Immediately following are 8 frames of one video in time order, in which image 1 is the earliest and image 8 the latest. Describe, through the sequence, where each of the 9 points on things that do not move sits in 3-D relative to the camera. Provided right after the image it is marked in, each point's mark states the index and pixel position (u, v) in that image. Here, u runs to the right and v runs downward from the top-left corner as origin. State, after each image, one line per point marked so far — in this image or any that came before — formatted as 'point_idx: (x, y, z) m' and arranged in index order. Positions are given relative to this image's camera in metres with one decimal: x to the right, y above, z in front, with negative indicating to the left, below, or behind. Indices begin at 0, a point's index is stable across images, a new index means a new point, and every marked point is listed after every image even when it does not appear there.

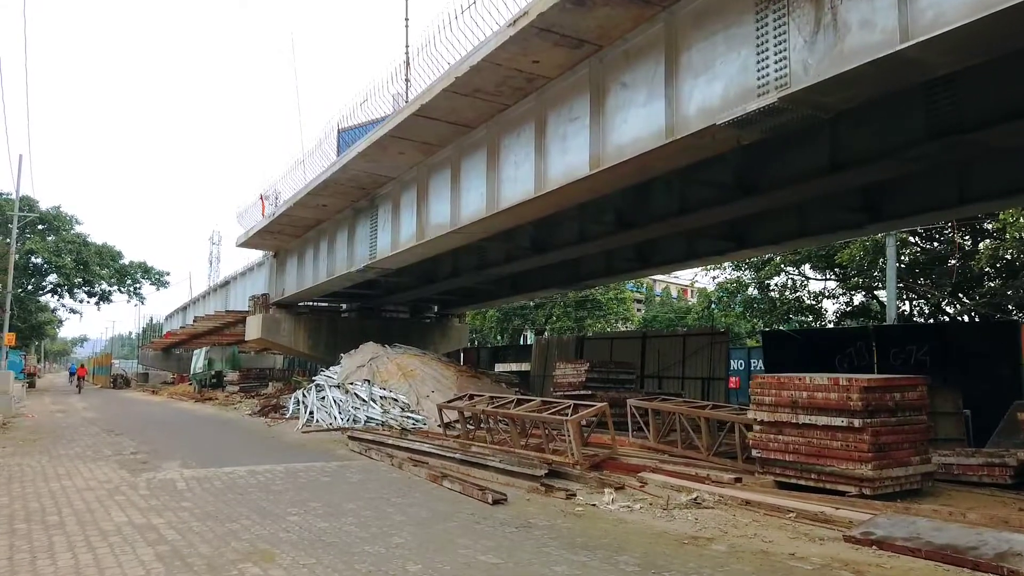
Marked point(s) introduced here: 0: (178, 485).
0: (-3.5, -2.0, +7.9) m
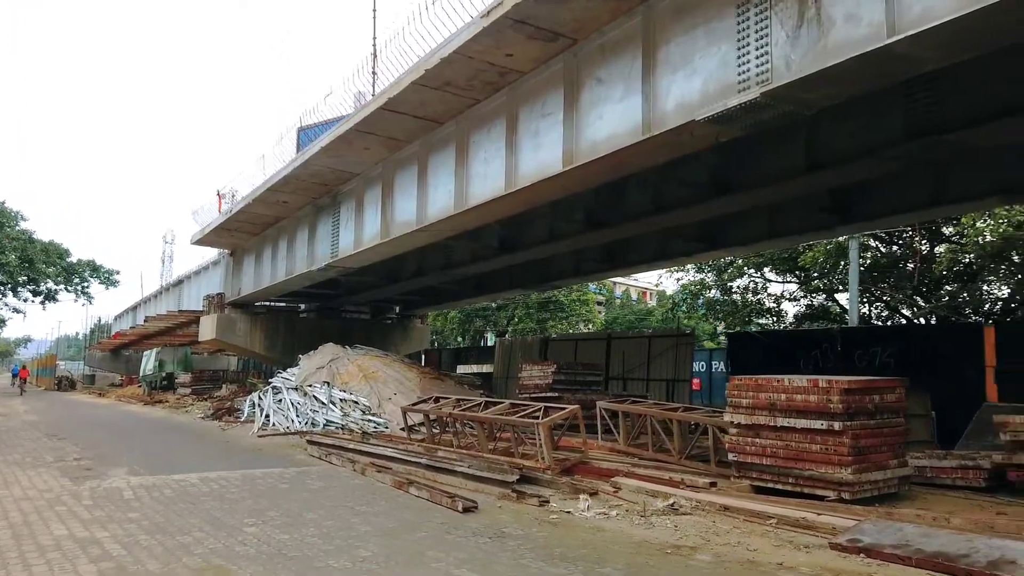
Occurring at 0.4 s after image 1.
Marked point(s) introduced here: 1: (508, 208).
0: (-3.8, -2.0, +7.4) m
1: (-0.1, +1.3, +12.0) m
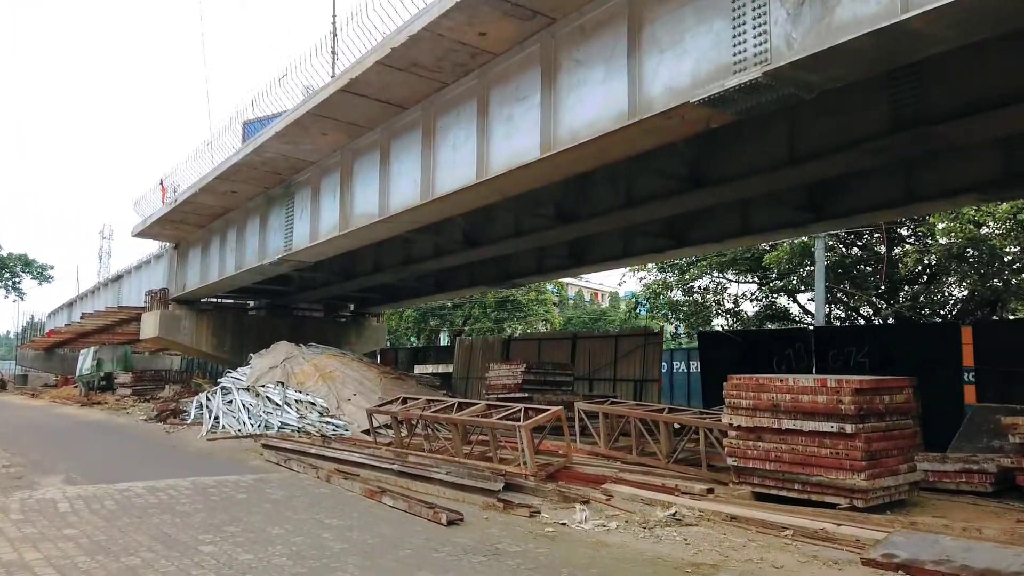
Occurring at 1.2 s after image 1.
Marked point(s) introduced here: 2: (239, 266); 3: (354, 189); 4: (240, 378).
0: (-3.9, -1.9, +6.6) m
1: (-0.5, +1.3, +11.4) m
2: (-6.6, +0.5, +18.3) m
3: (-2.8, +1.8, +13.6) m
4: (-5.6, -1.8, +15.5) m
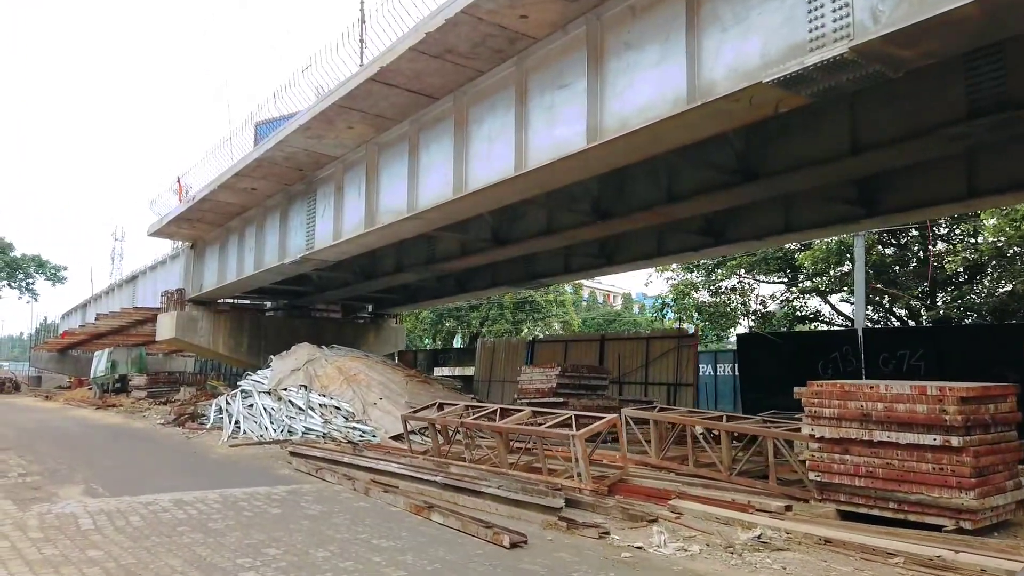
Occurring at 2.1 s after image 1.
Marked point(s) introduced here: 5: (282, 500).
0: (-3.5, -1.9, +6.1) m
1: (0.0, +1.4, +10.9) m
2: (-6.0, +0.5, +17.8) m
3: (-2.2, +1.8, +13.1) m
4: (-5.0, -1.8, +15.0) m
5: (-2.1, -2.0, +7.0) m
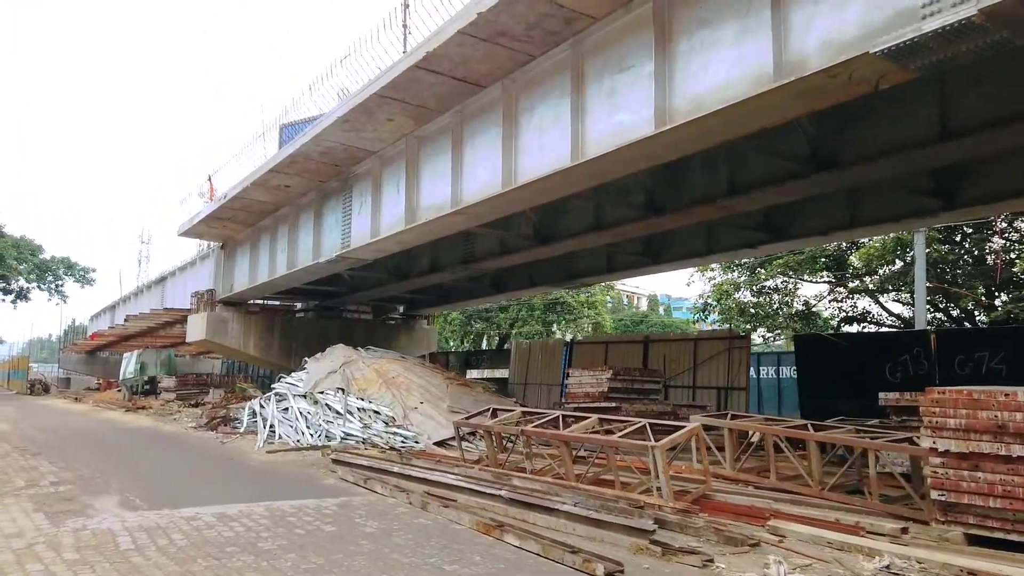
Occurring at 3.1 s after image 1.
0: (-2.9, -1.9, +5.5) m
1: (+0.7, +1.4, +10.2) m
2: (-5.0, +0.5, +17.3) m
3: (-1.5, +1.8, +12.5) m
4: (-4.2, -1.8, +14.5) m
5: (-1.5, -1.9, +6.5) m
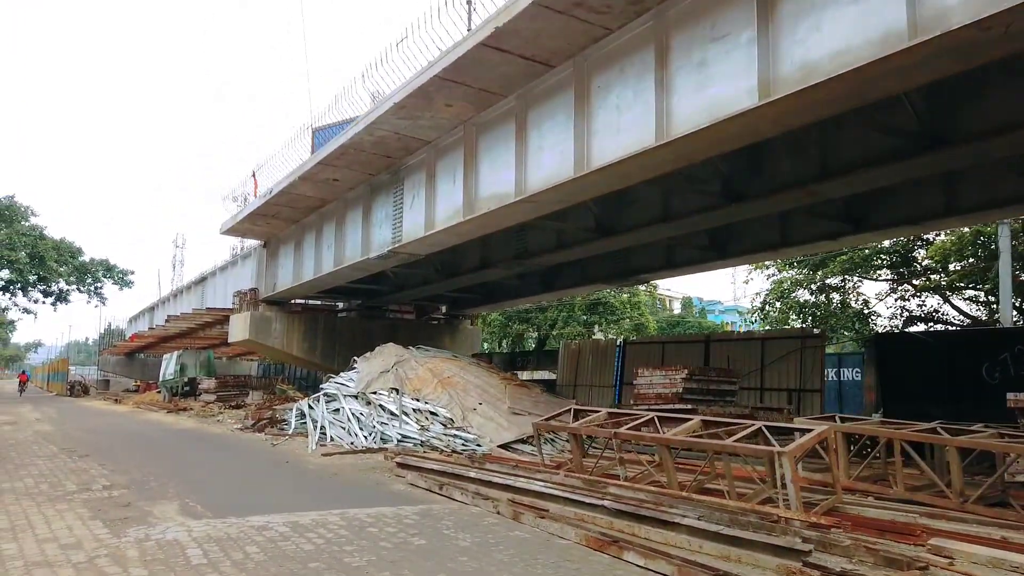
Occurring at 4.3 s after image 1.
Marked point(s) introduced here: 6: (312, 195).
0: (-2.1, -1.7, +5.0) m
1: (+1.7, +1.5, +9.5) m
2: (-3.9, +0.6, +16.8) m
3: (-0.5, +1.9, +11.9) m
4: (-3.1, -1.8, +14.0) m
5: (-0.7, -1.8, +5.8) m
6: (-4.4, +2.0, +16.6) m
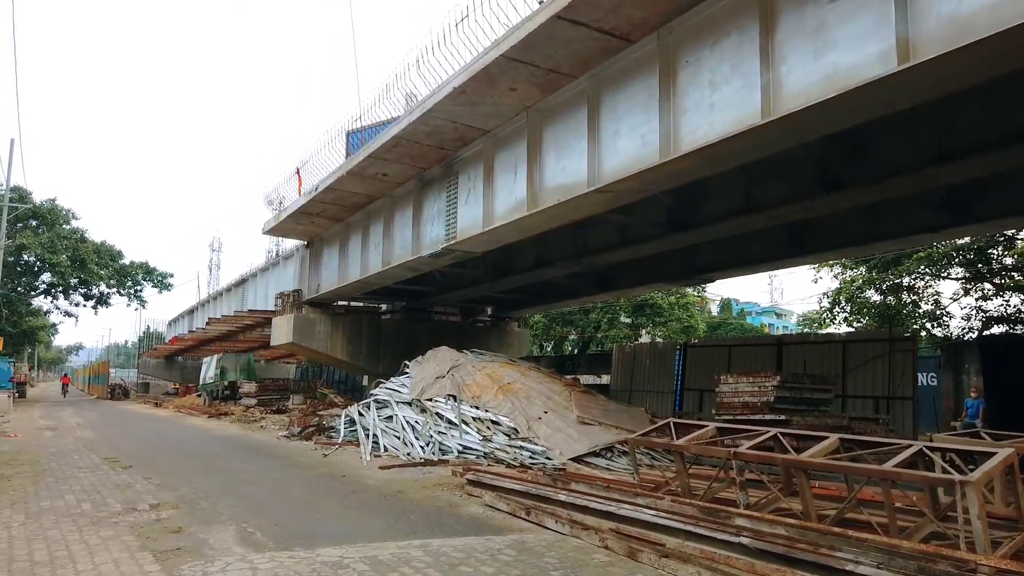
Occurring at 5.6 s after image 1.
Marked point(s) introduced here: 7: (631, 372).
0: (-1.4, -1.7, +4.1) m
1: (+2.6, +1.5, +8.5) m
2: (-2.7, +0.6, +16.1) m
3: (+0.5, +1.9, +11.0) m
4: (-2.0, -1.8, +13.2) m
5: (0.0, -1.8, +4.9) m
6: (-3.2, +2.0, +15.9) m
7: (+3.0, -2.1, +19.1) m
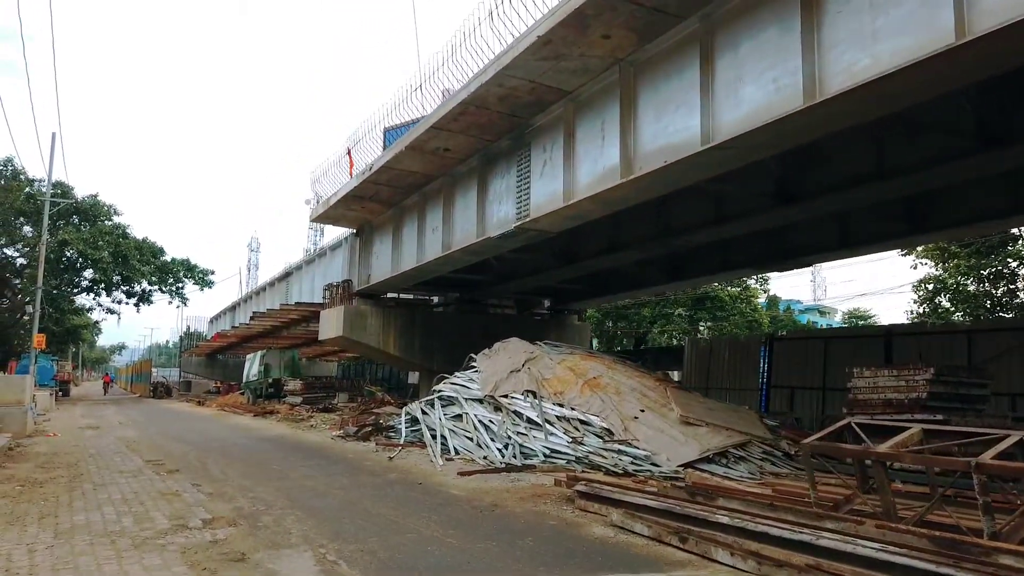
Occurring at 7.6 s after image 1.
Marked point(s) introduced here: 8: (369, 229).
0: (-0.5, -1.5, +2.8) m
1: (+3.6, +1.8, +7.0) m
2: (-1.3, +0.8, +14.8) m
3: (+1.7, +2.1, +9.6) m
4: (-0.7, -1.5, +11.8) m
5: (+0.9, -1.6, +3.5) m
6: (-1.8, +2.3, +14.6) m
7: (+4.6, -1.8, +17.5) m
8: (-3.5, +1.4, +18.4) m
